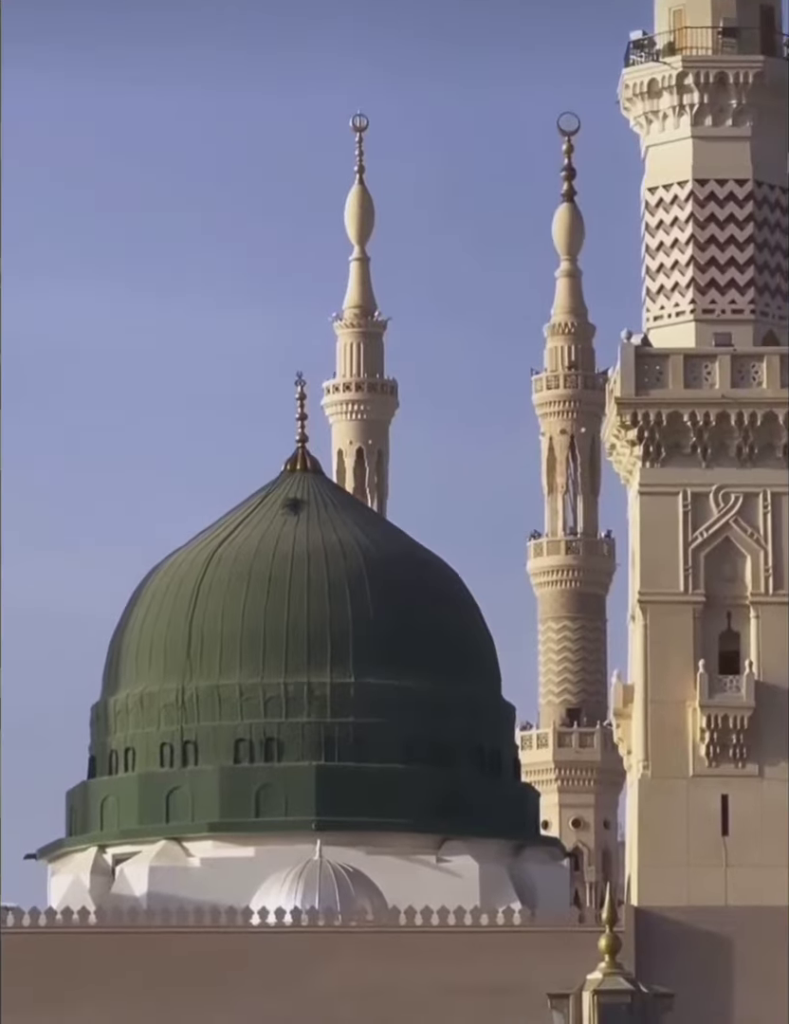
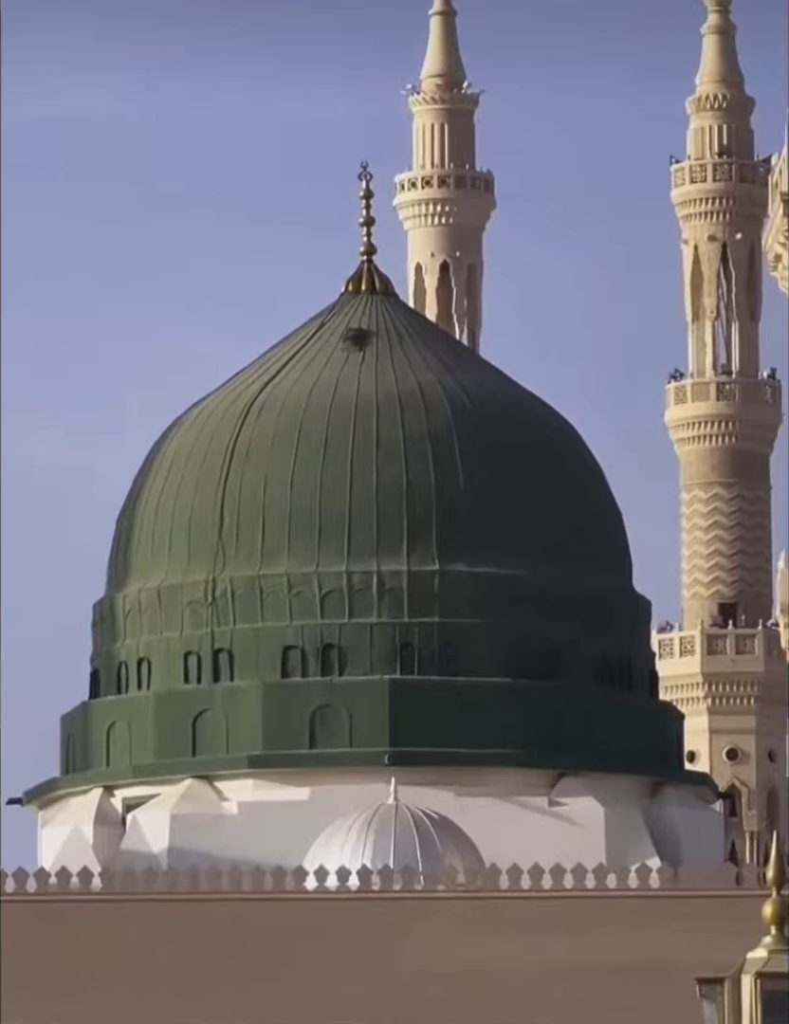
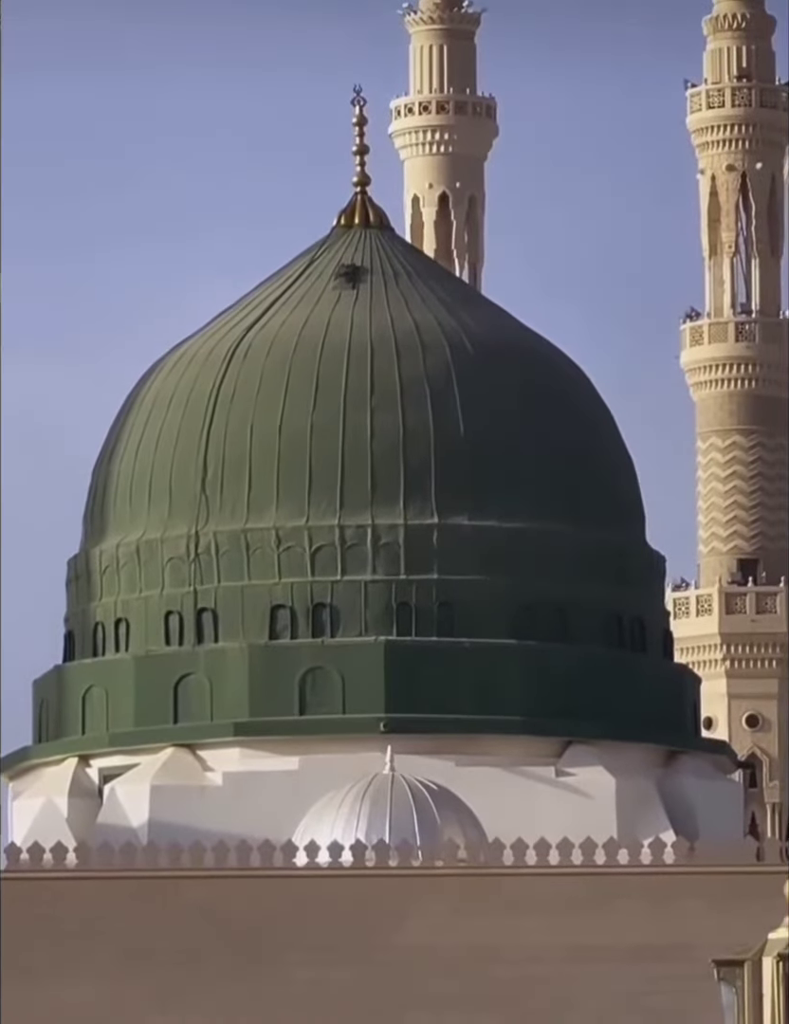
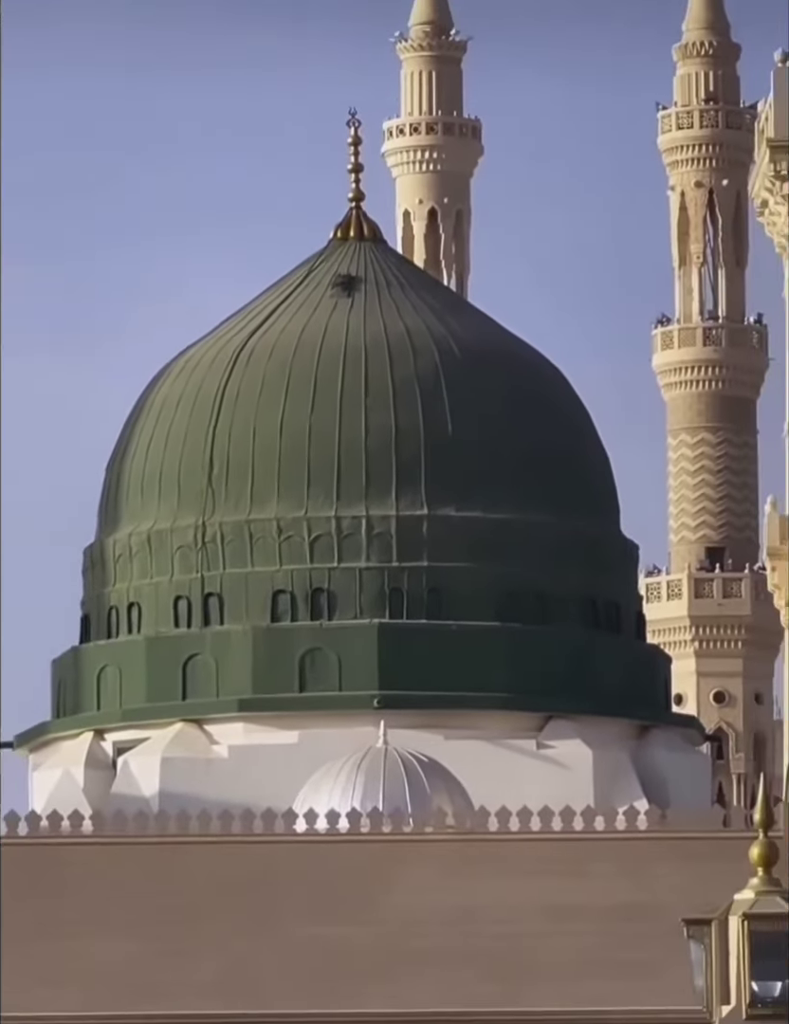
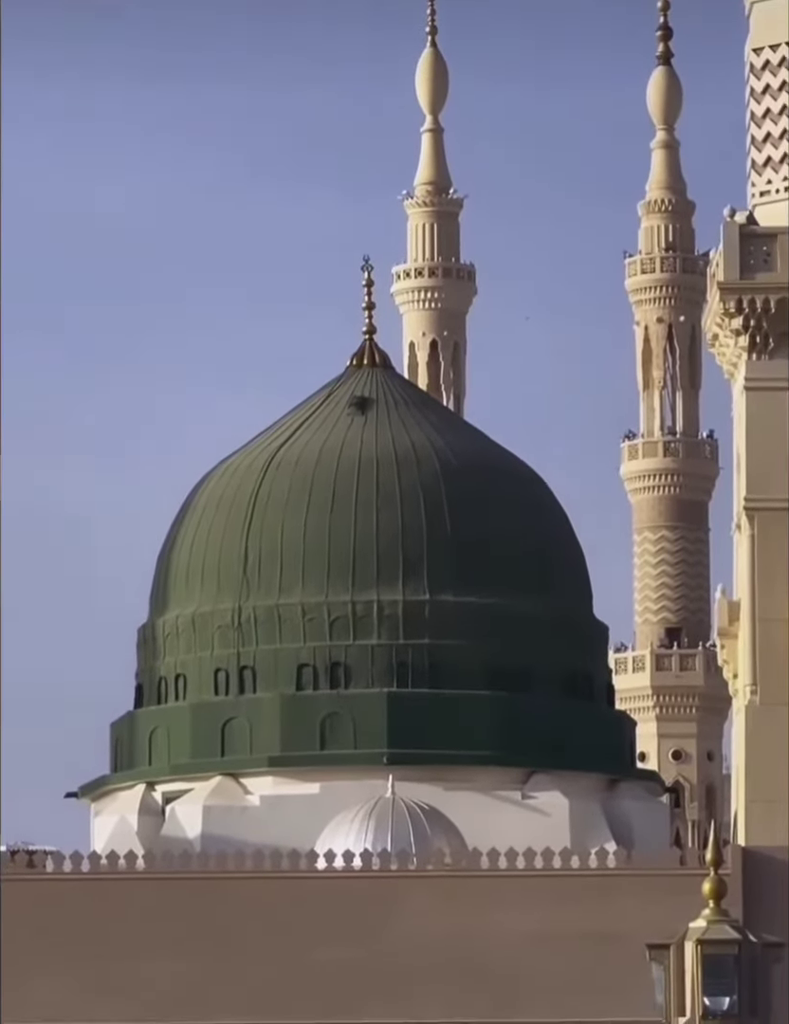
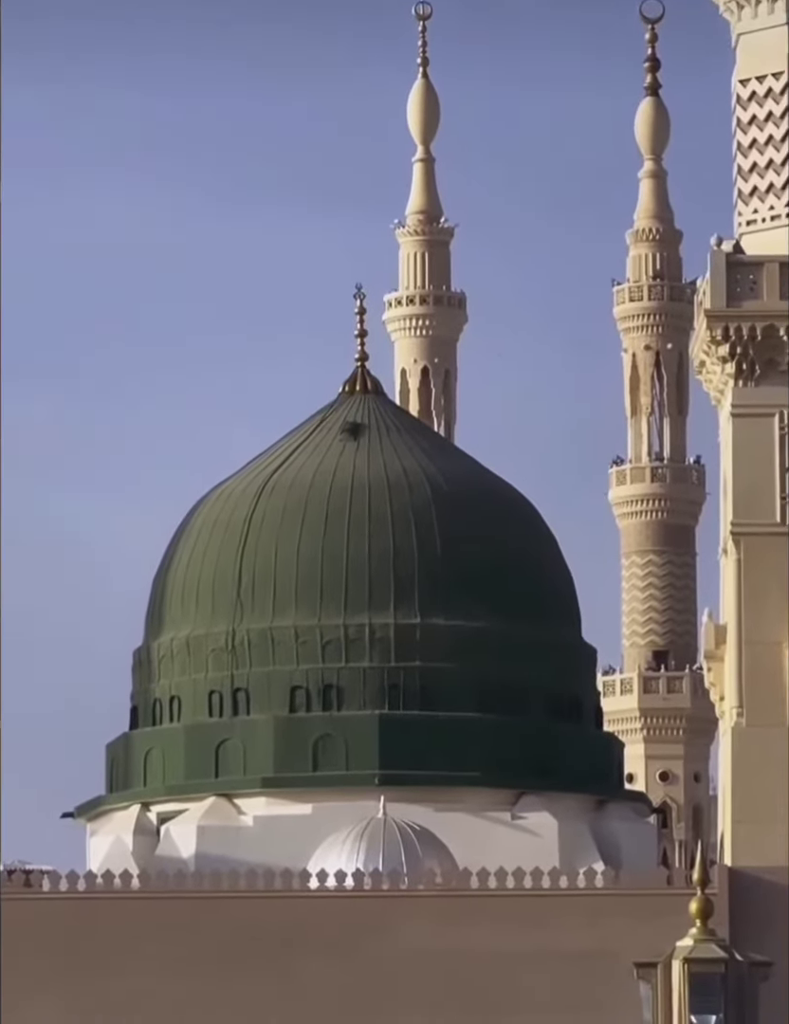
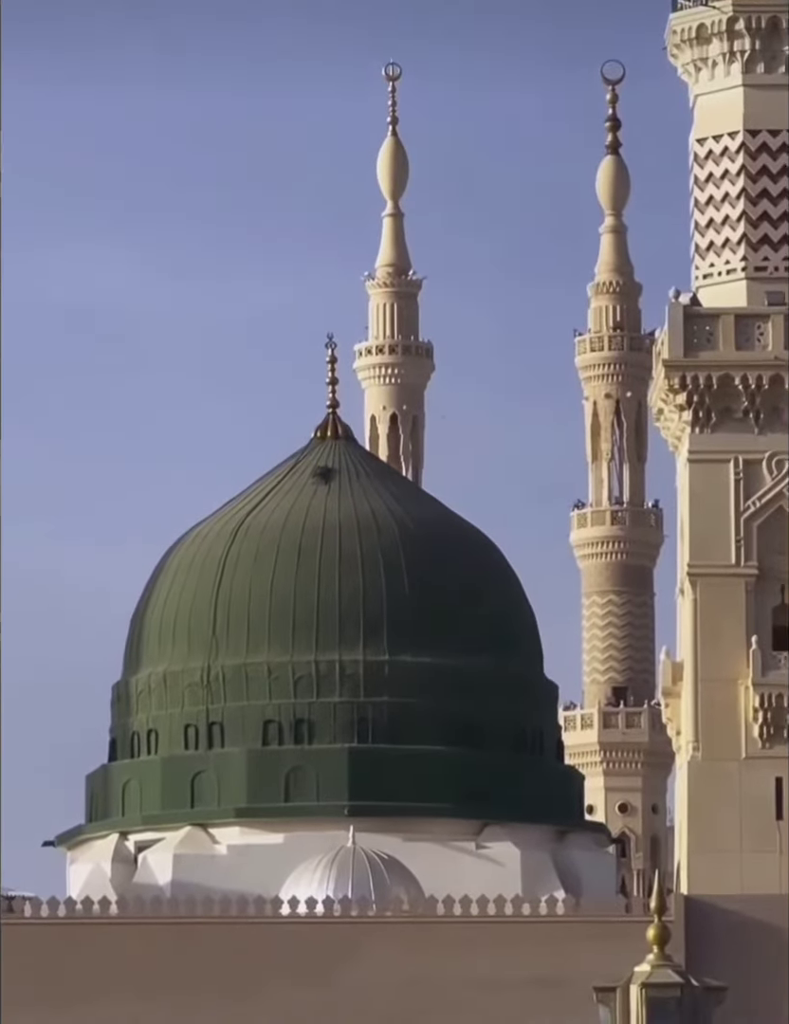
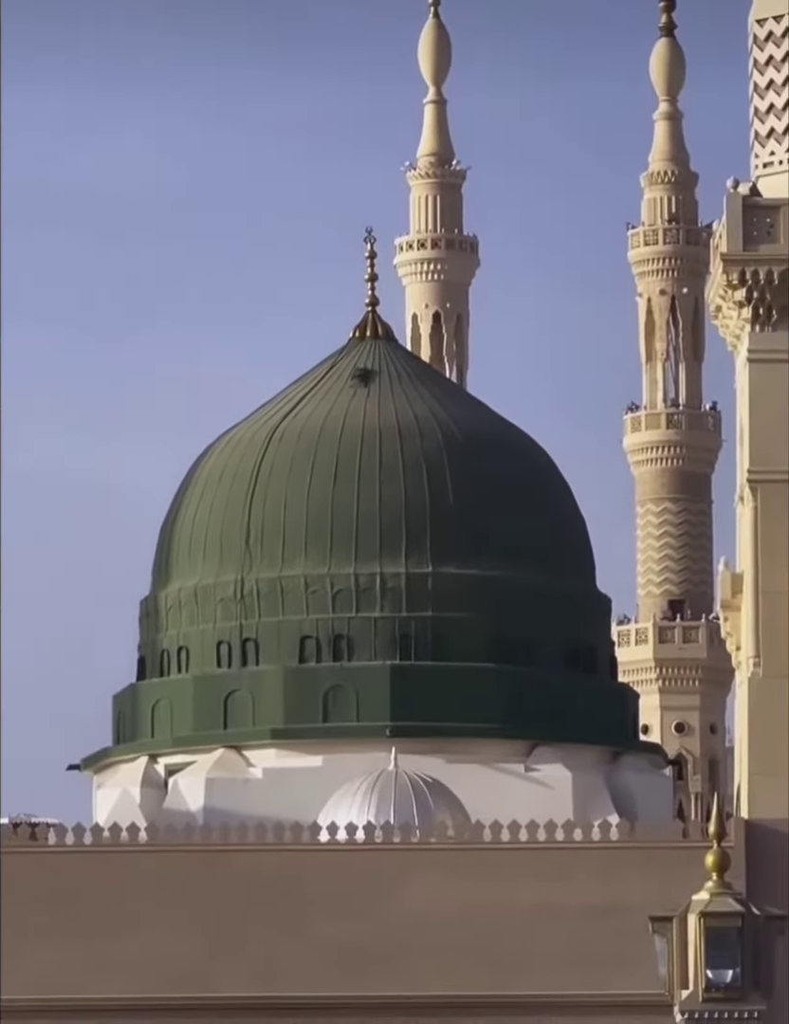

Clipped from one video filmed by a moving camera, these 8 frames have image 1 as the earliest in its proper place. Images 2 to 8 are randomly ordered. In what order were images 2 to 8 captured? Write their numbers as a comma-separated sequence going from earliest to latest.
7, 6, 5, 8, 2, 3, 4
